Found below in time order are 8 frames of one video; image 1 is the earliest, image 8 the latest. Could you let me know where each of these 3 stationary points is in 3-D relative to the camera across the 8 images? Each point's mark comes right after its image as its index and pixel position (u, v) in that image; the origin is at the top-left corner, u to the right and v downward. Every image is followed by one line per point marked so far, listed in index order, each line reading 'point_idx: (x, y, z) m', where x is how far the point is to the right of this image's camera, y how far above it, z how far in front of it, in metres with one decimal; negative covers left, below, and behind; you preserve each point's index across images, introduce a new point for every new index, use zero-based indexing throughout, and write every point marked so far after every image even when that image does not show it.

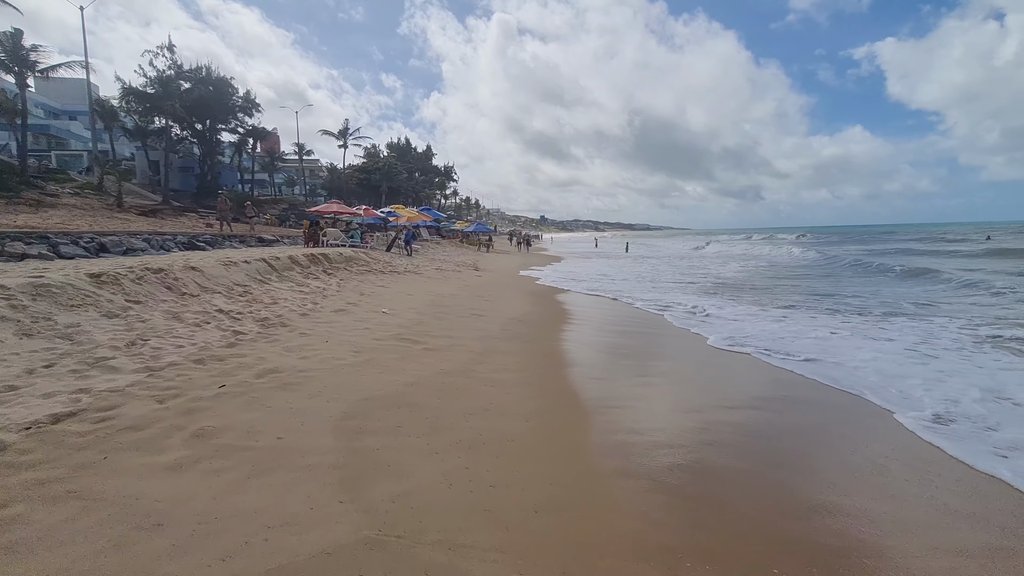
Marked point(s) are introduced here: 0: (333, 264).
0: (-4.3, +0.5, +11.9) m
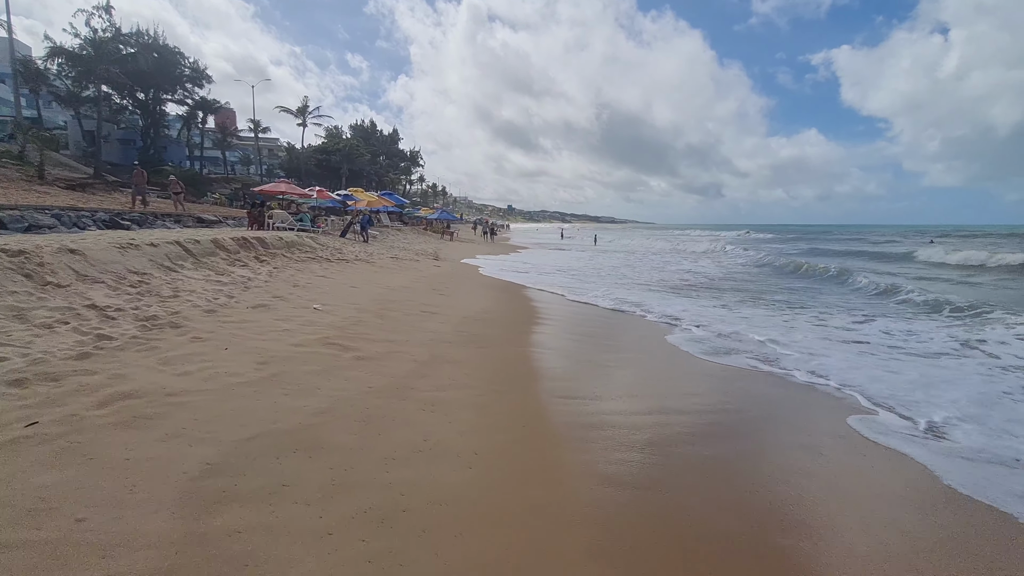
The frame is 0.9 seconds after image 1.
0: (-5.2, +0.8, +10.6) m
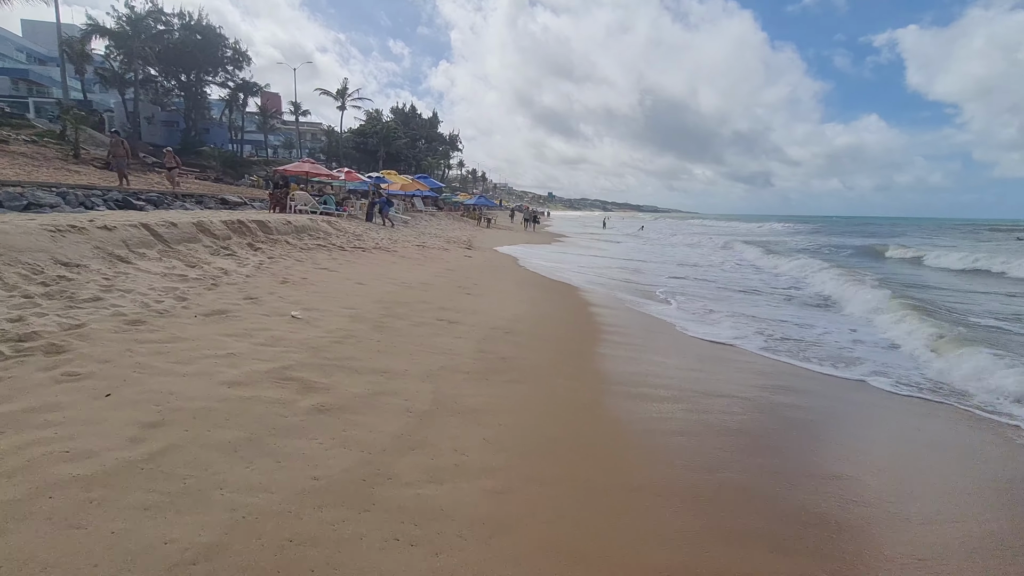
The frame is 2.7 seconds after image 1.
0: (-4.4, +0.9, +9.1) m
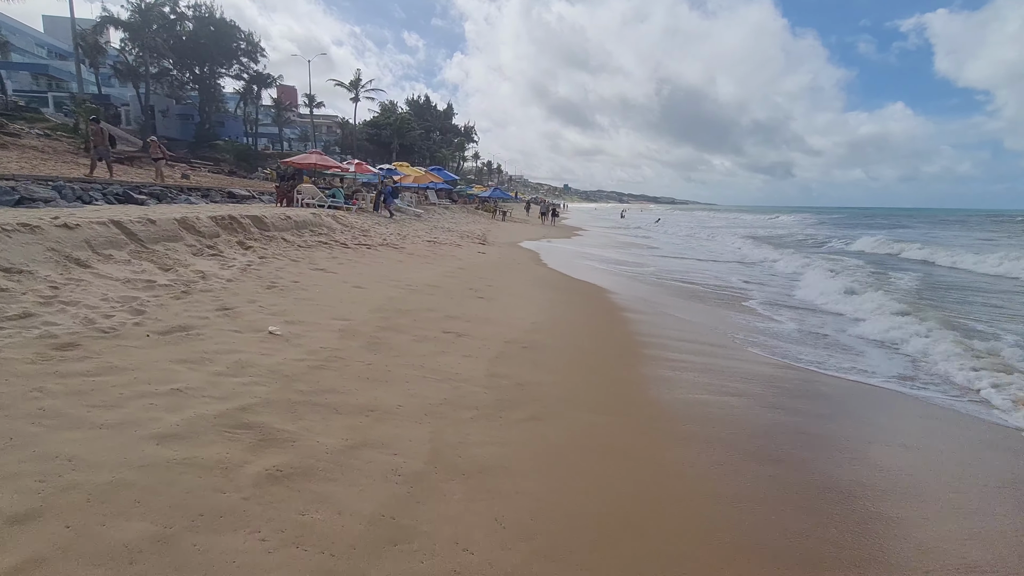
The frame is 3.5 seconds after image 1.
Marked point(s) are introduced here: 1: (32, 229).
0: (-4.1, +0.9, +8.4) m
1: (-4.6, +0.6, +4.7) m
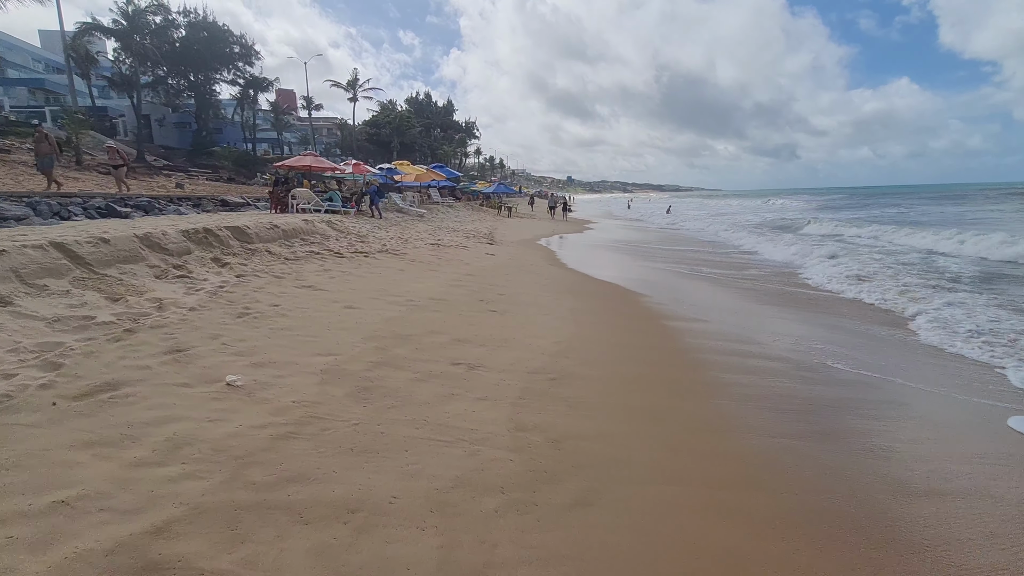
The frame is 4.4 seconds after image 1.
0: (-3.9, +0.6, +7.5) m
1: (-4.4, +0.2, +3.8) m
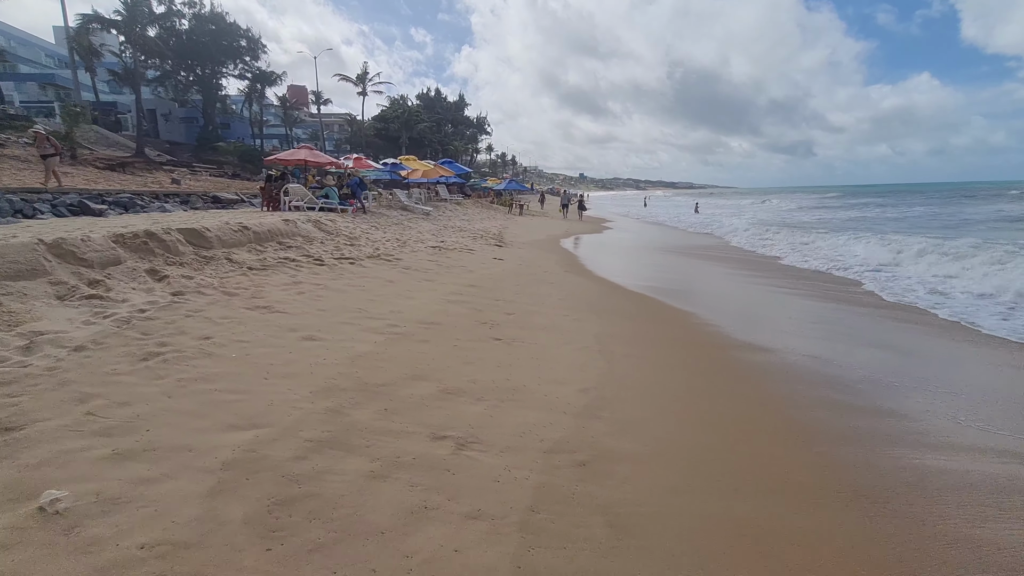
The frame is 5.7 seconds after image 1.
0: (-3.8, +0.4, +6.2) m
1: (-4.4, 0.0, +2.6) m
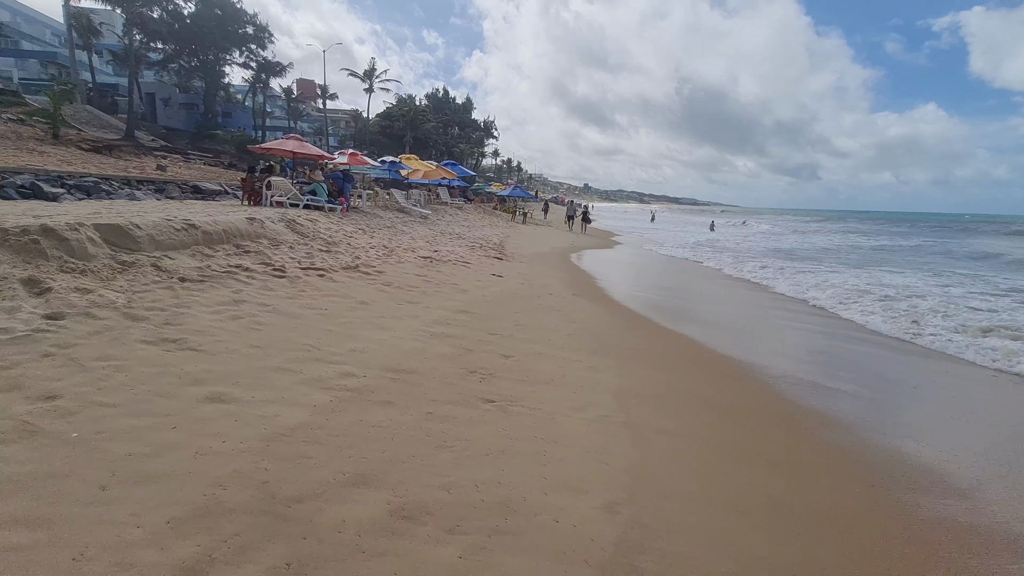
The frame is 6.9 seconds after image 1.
0: (-3.8, +0.3, +4.9) m
1: (-4.3, 0.0, +1.2) m
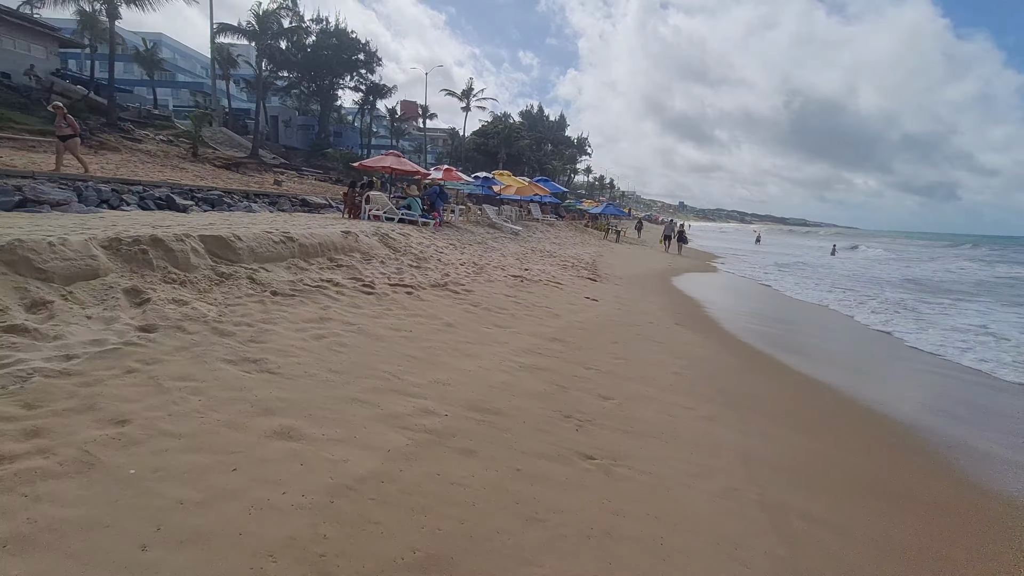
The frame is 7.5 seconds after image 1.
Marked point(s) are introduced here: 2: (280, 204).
0: (-2.8, +0.2, +4.9) m
1: (-4.0, 0.0, +1.4) m
2: (-7.2, +2.6, +15.4) m
